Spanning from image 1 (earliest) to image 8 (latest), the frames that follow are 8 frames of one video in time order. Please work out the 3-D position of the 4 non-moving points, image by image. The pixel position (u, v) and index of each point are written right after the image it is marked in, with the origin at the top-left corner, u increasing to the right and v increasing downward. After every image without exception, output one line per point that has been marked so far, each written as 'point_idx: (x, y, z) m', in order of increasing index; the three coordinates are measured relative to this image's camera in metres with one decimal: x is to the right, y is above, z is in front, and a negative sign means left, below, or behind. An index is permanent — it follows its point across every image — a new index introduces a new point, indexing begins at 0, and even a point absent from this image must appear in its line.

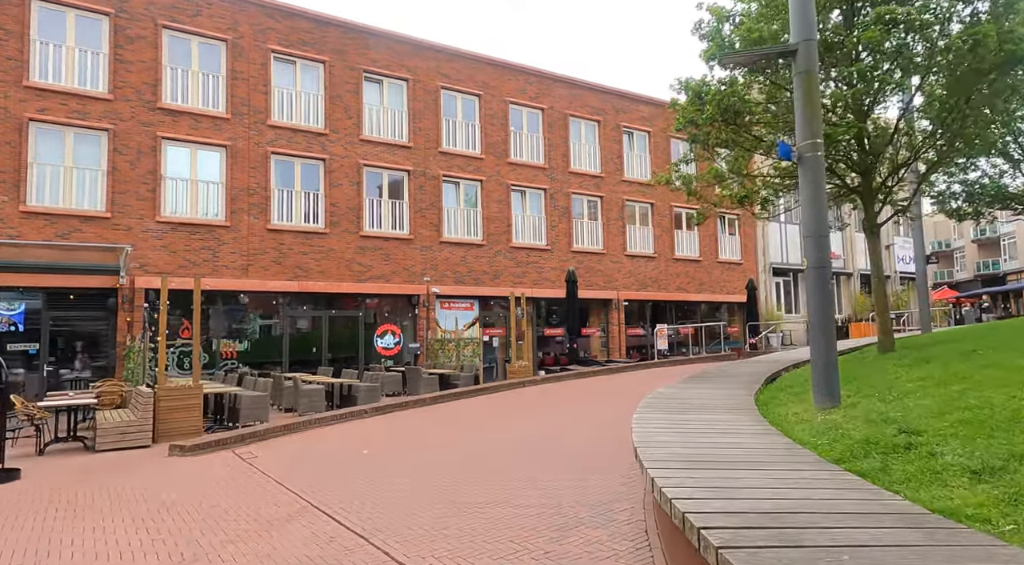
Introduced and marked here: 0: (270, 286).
0: (-6.0, -0.1, +17.8) m
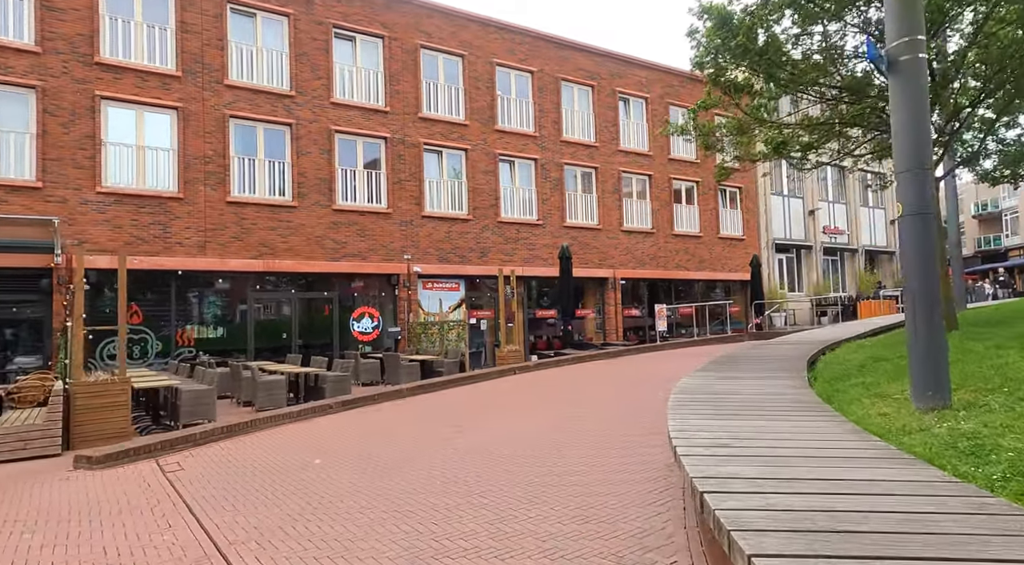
0: (-6.3, +0.4, +16.0) m
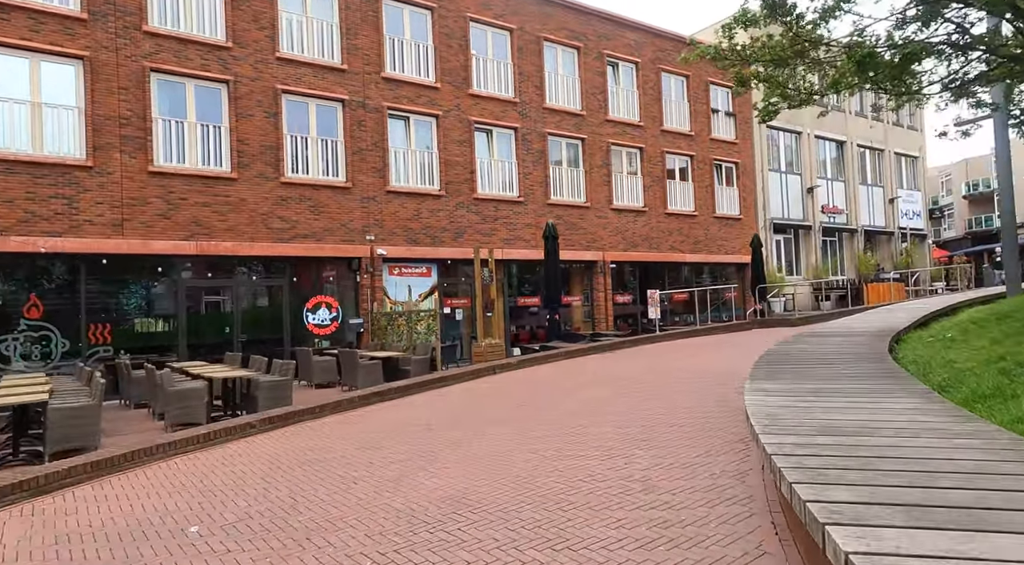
0: (-6.7, +0.6, +13.4) m
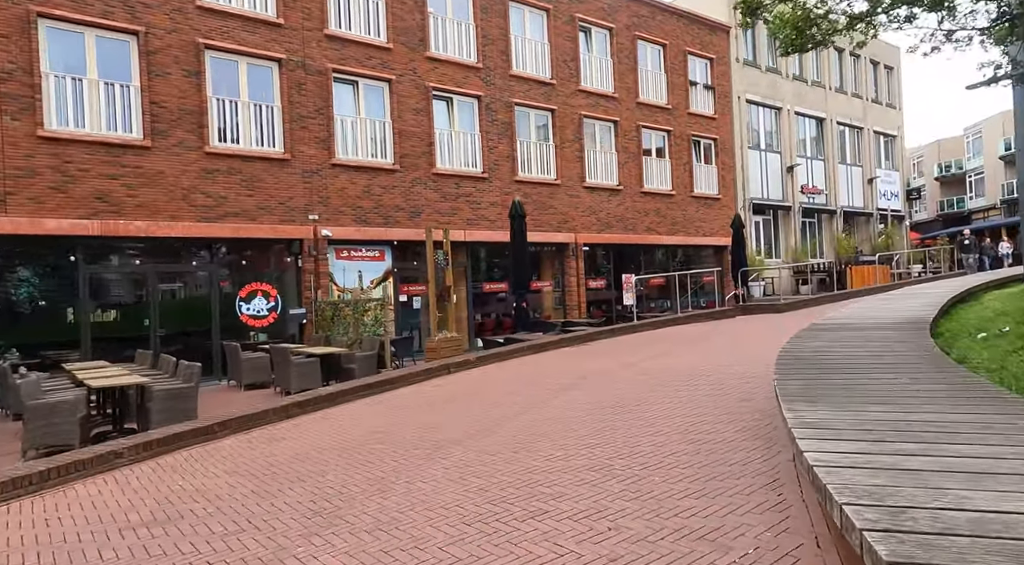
0: (-7.4, +0.9, +11.3) m
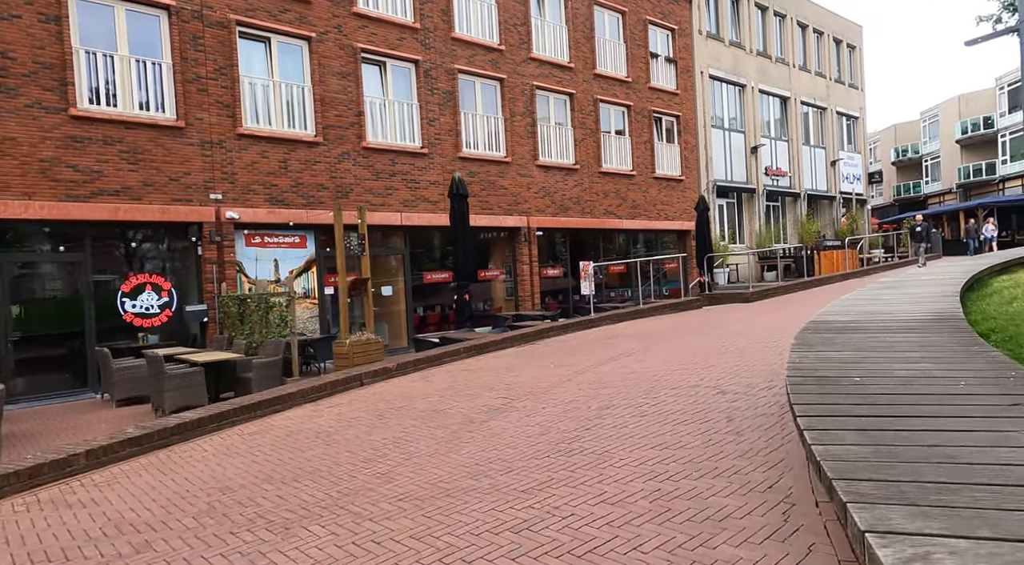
0: (-8.3, +0.9, +8.9) m
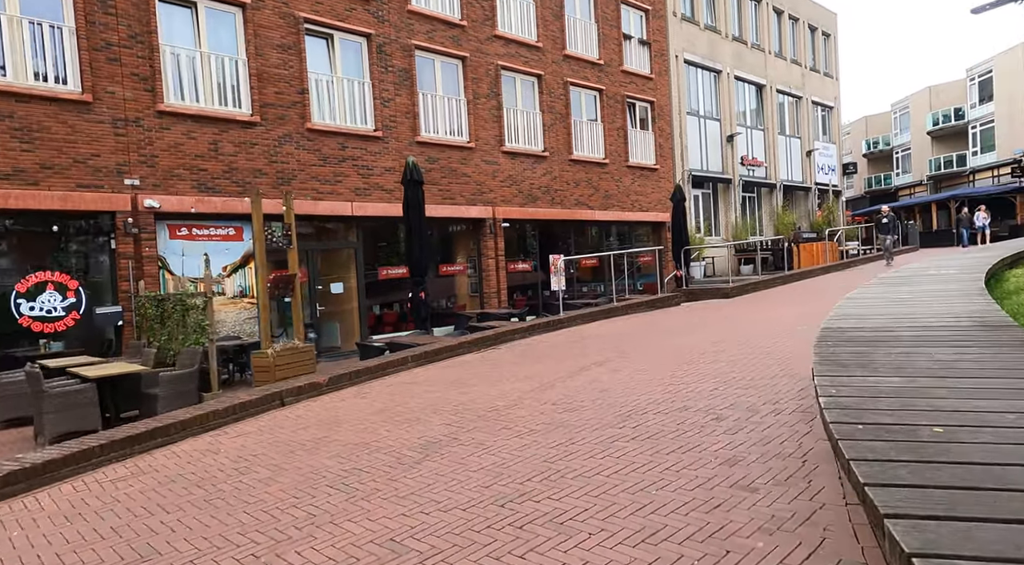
0: (-8.8, +0.9, +7.2) m
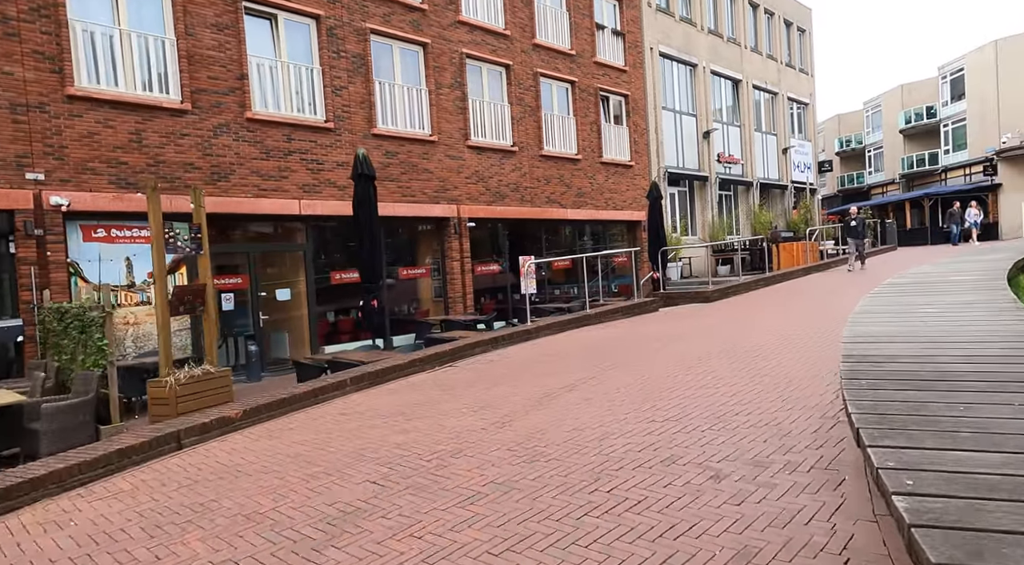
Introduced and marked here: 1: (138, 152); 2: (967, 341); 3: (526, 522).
0: (-9.2, +0.8, +5.7) m
1: (-5.7, +1.9, +10.9) m
2: (+3.3, -0.3, +5.2) m
3: (+0.1, -1.2, +3.6) m
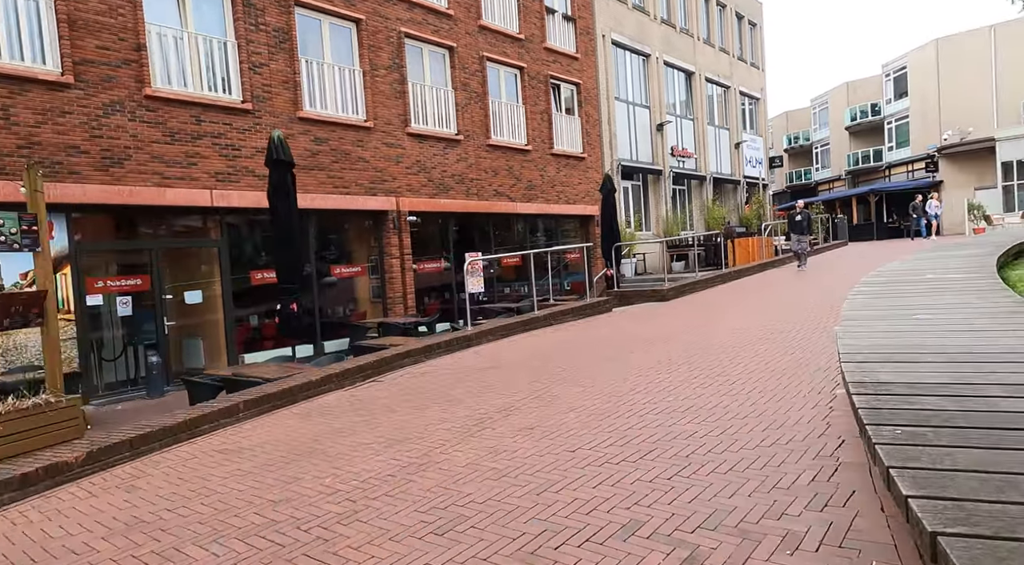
0: (-9.7, +0.7, +3.8) m
1: (-6.5, +1.9, +9.2) m
2: (+2.8, -0.4, +4.1) m
3: (-0.3, -1.2, +2.4) m
